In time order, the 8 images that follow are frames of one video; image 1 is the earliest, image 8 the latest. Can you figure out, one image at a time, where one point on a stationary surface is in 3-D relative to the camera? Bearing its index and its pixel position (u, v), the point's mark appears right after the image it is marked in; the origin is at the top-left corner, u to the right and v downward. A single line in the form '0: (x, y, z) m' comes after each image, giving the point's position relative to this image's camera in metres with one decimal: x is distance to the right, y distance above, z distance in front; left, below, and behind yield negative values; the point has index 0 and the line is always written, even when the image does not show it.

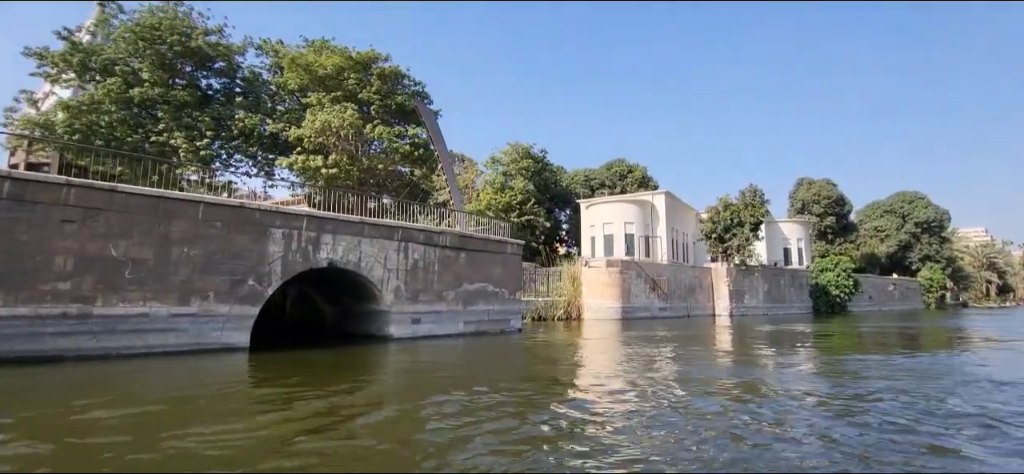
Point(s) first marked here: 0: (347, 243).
0: (-3.2, -0.1, +11.6) m
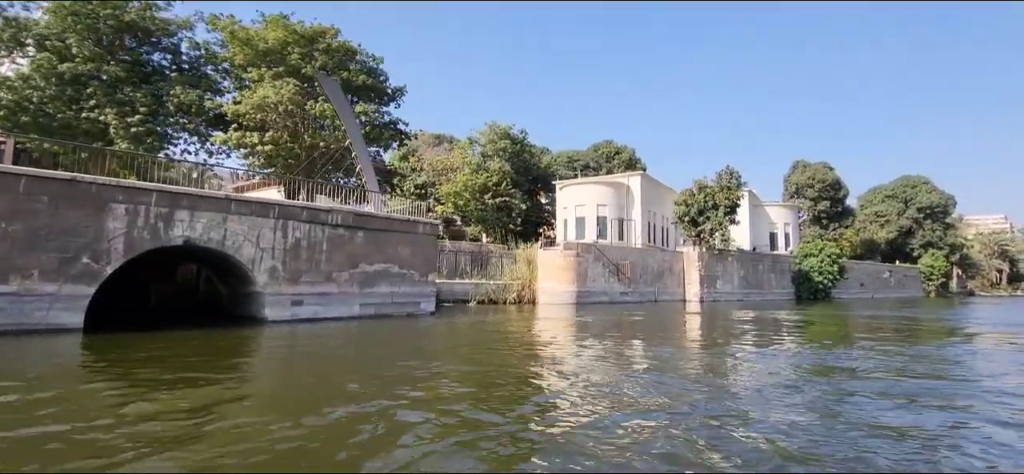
0: (-5.6, +0.3, +11.0) m
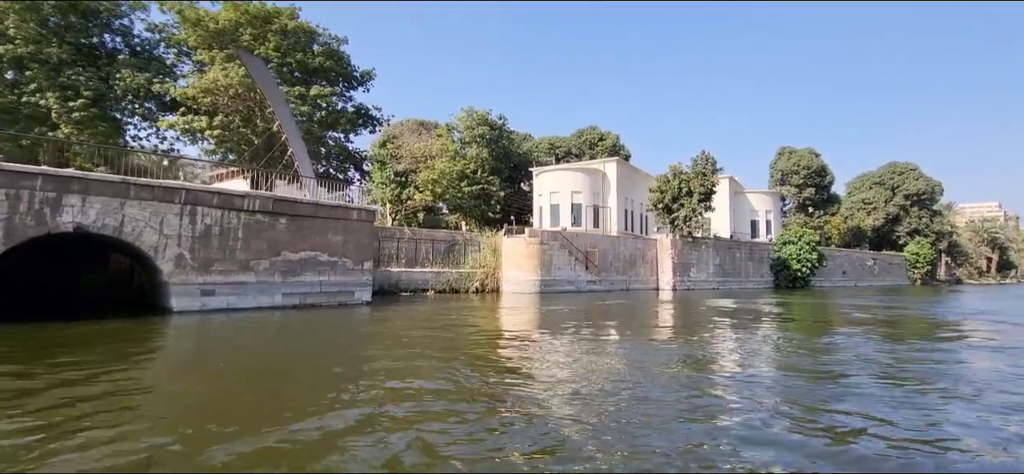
0: (-7.2, +0.6, +10.4) m
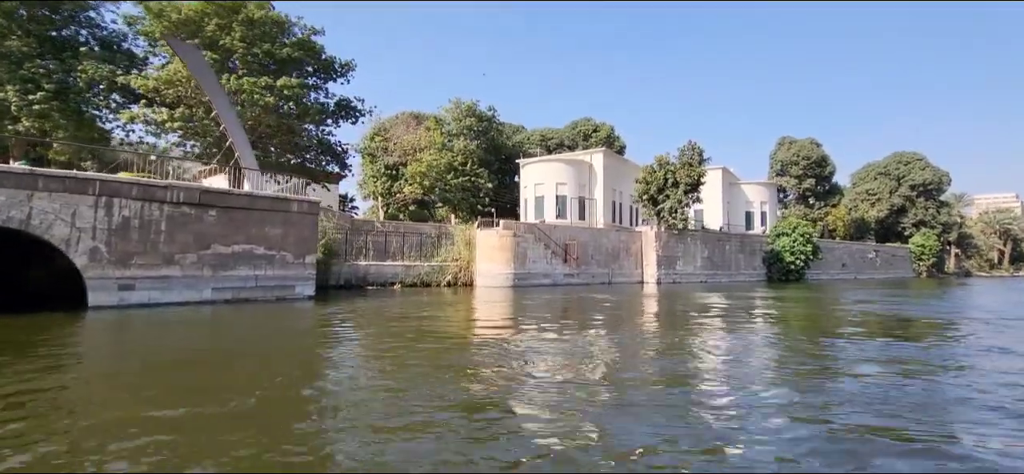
0: (-8.5, +0.7, +10.0) m
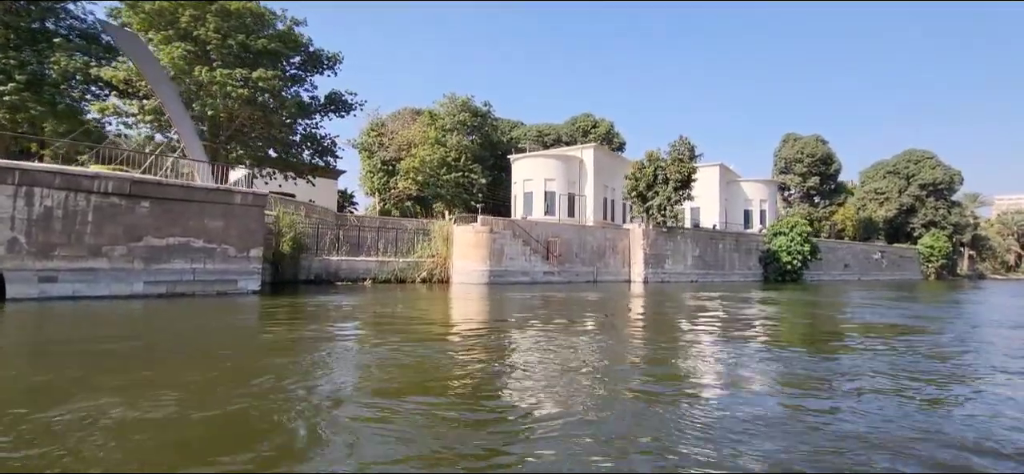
0: (-9.8, +0.9, +9.7) m
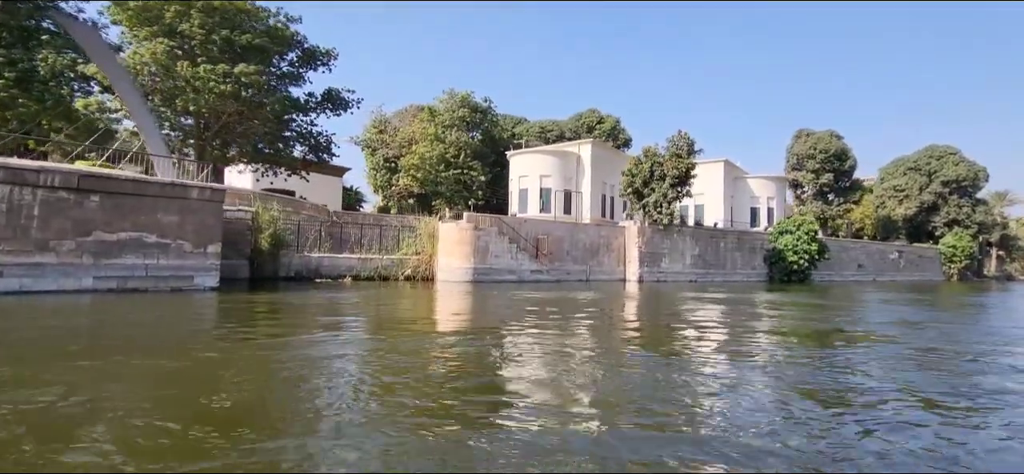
0: (-10.9, +1.0, +9.7) m
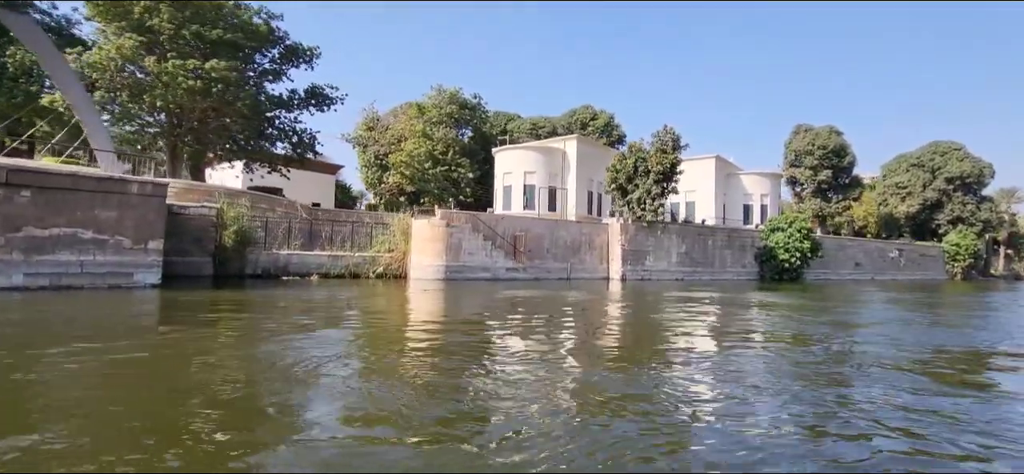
0: (-12.1, +1.0, +9.5) m
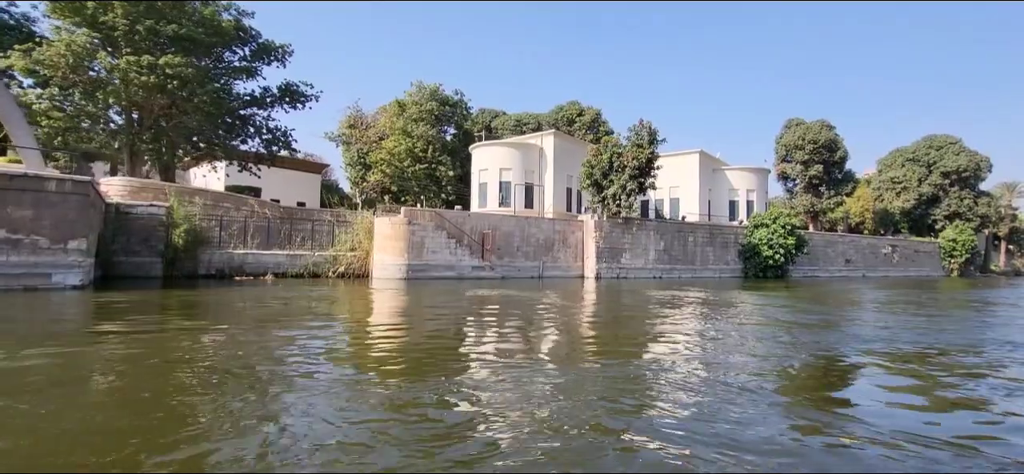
0: (-13.5, +1.0, +9.0) m
